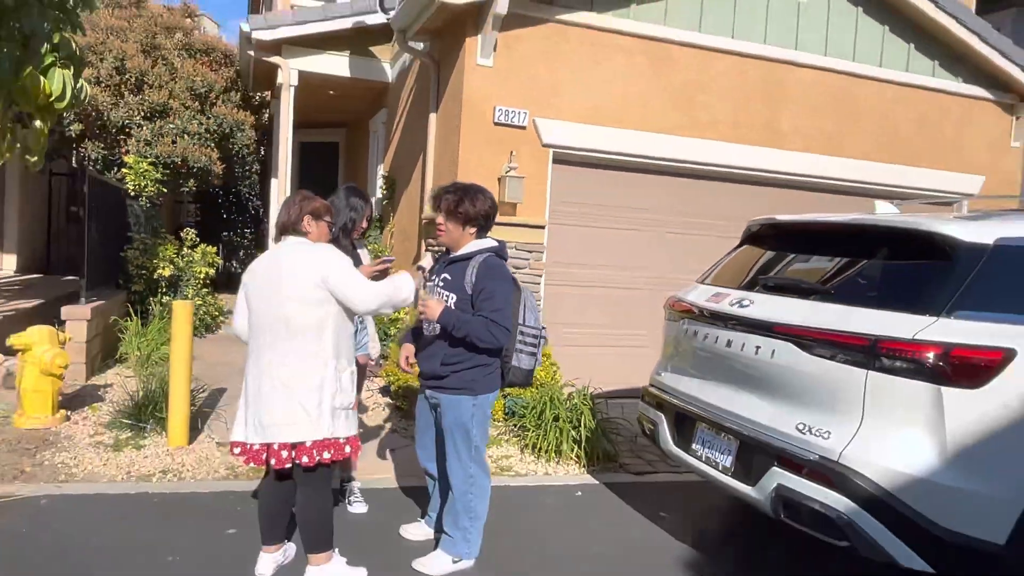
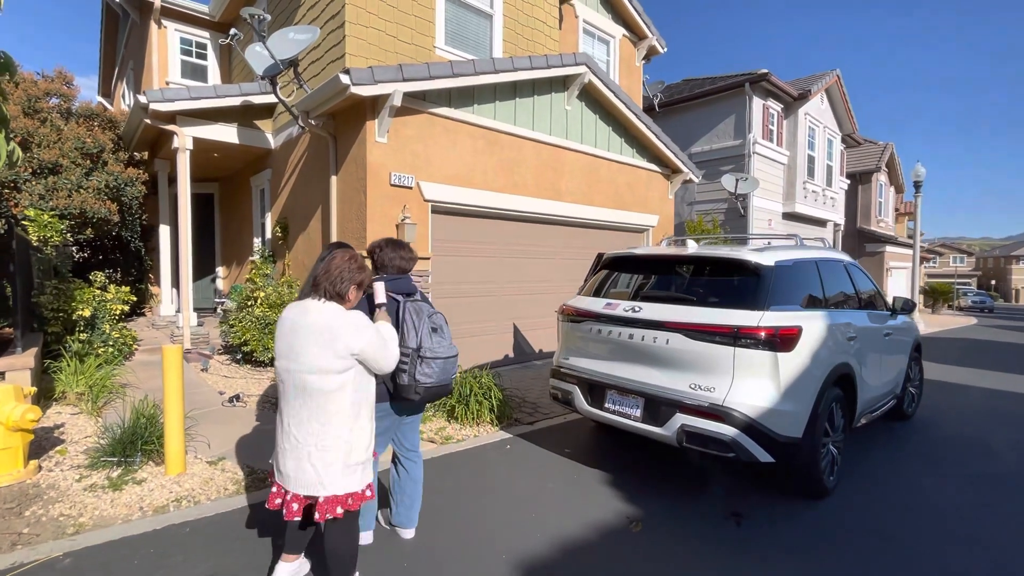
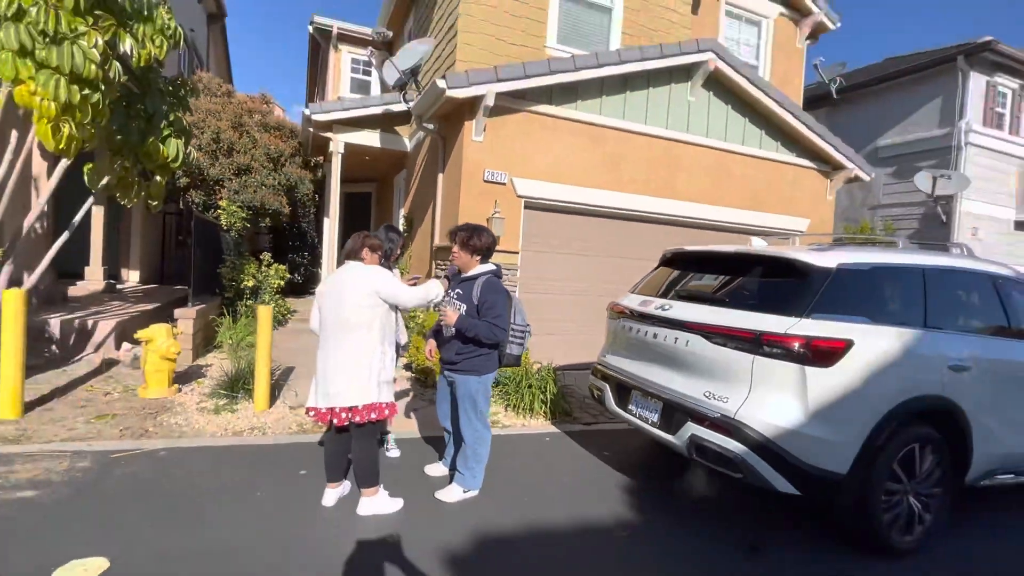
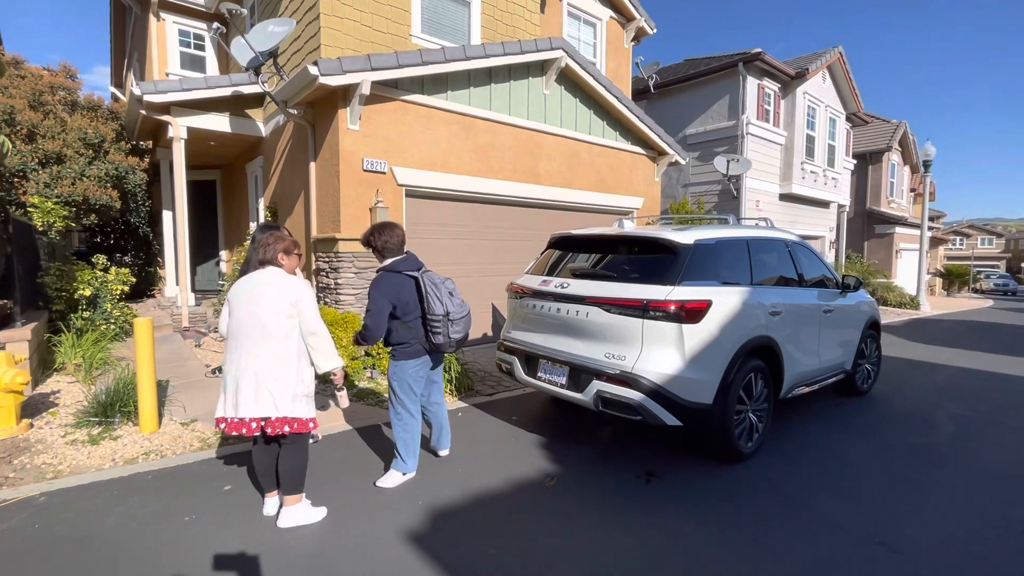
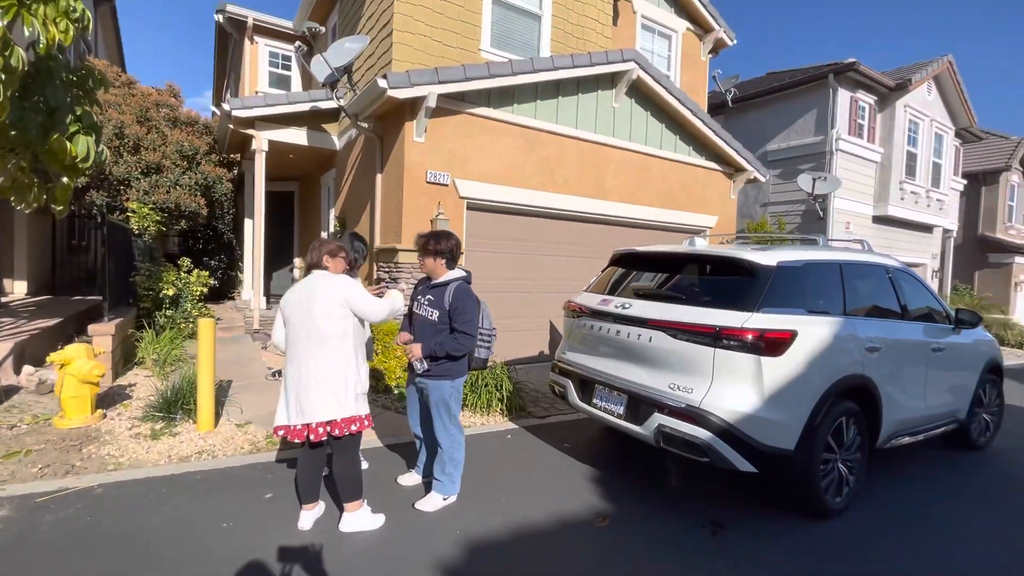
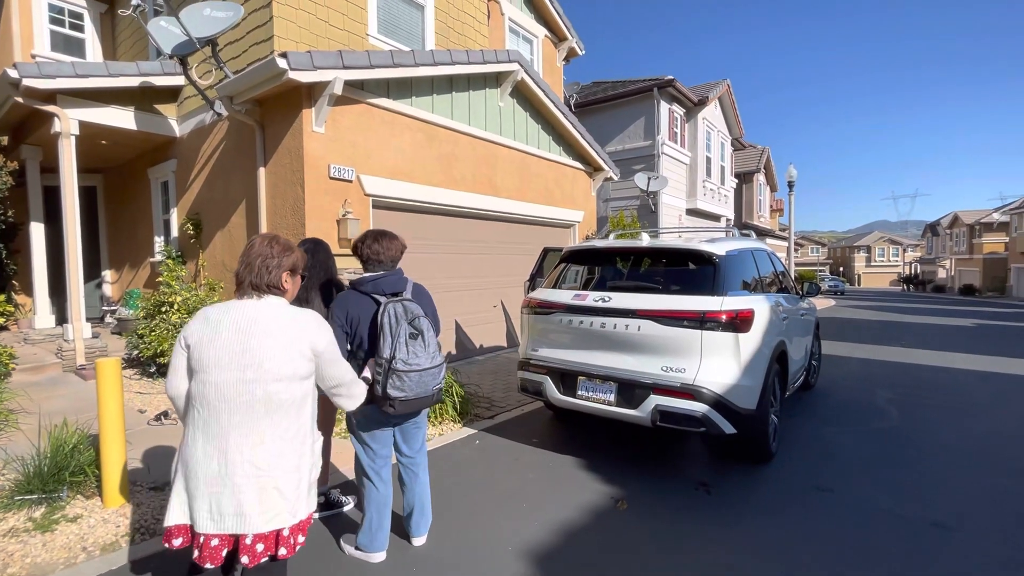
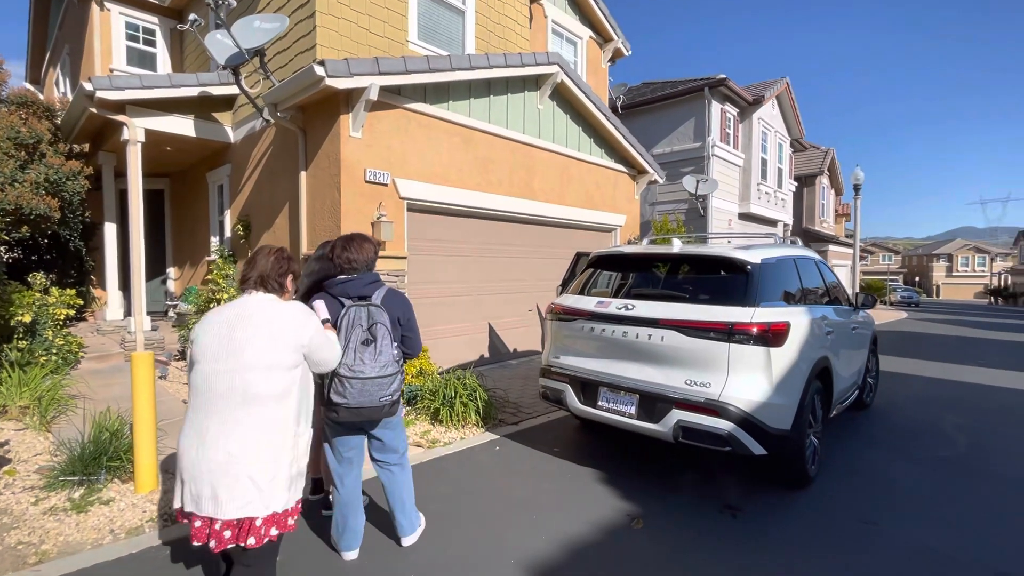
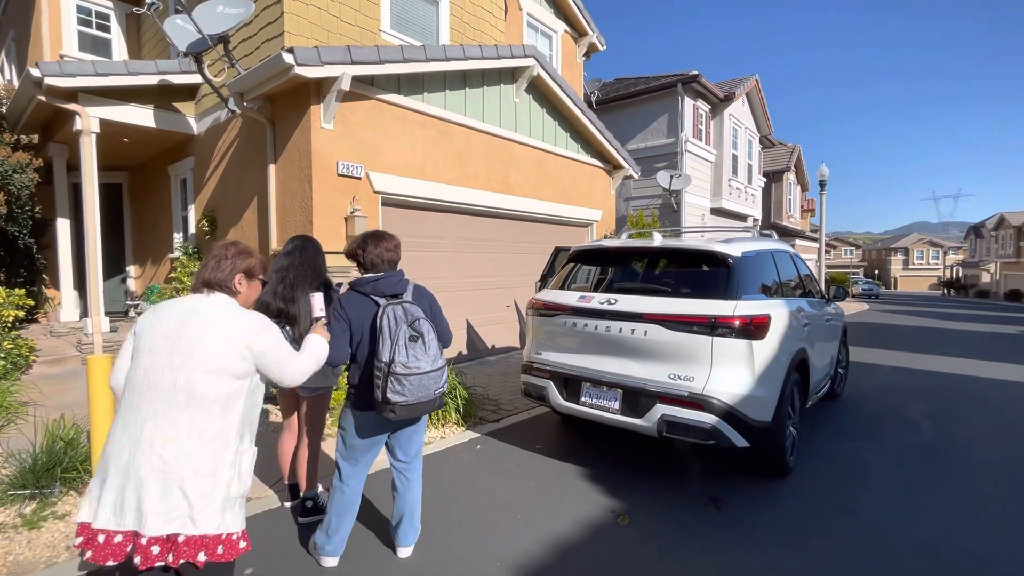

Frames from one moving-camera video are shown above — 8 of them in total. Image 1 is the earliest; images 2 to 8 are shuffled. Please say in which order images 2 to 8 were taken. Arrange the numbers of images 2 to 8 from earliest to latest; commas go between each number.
3, 5, 4, 2, 7, 8, 6
